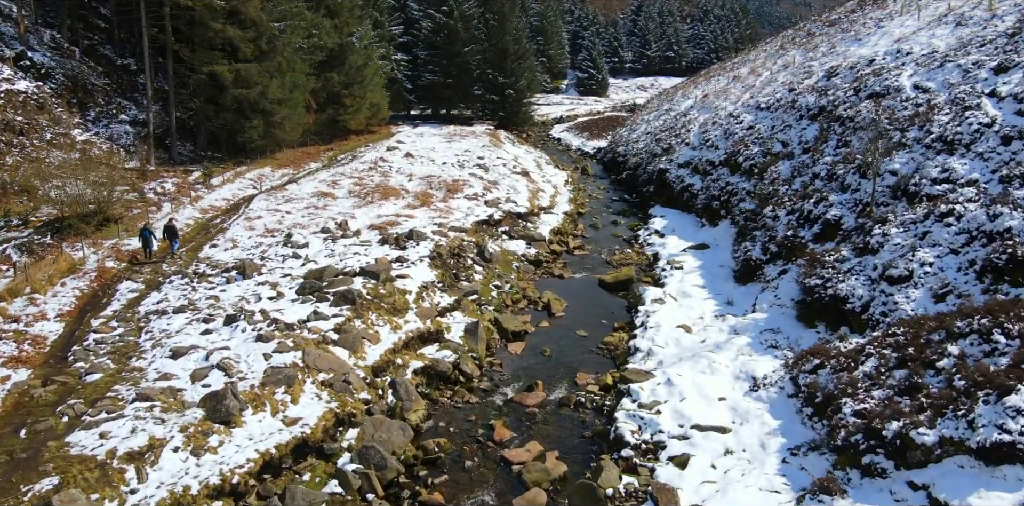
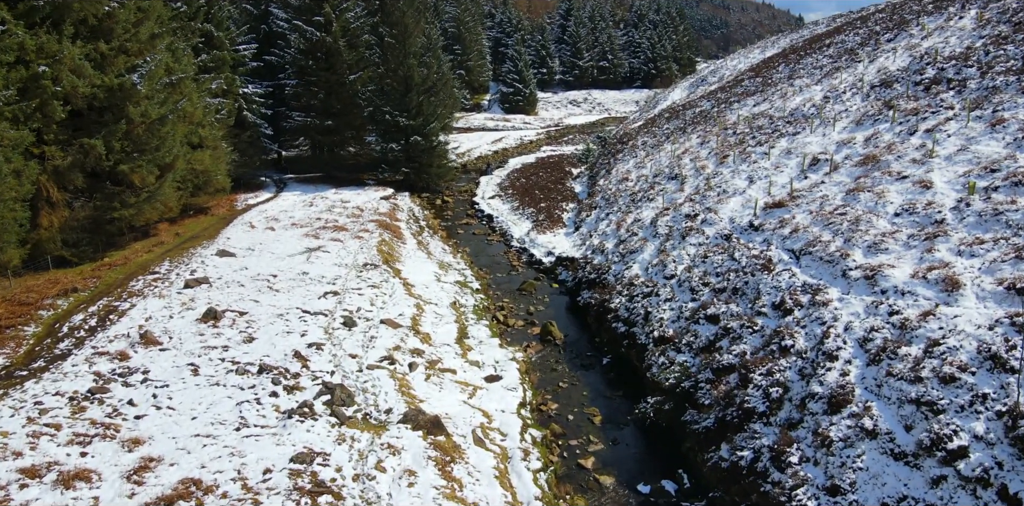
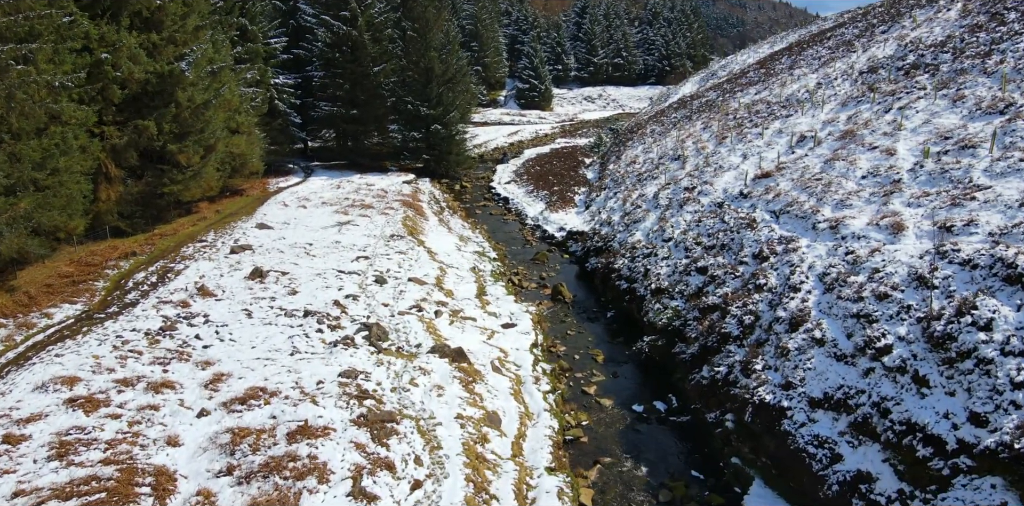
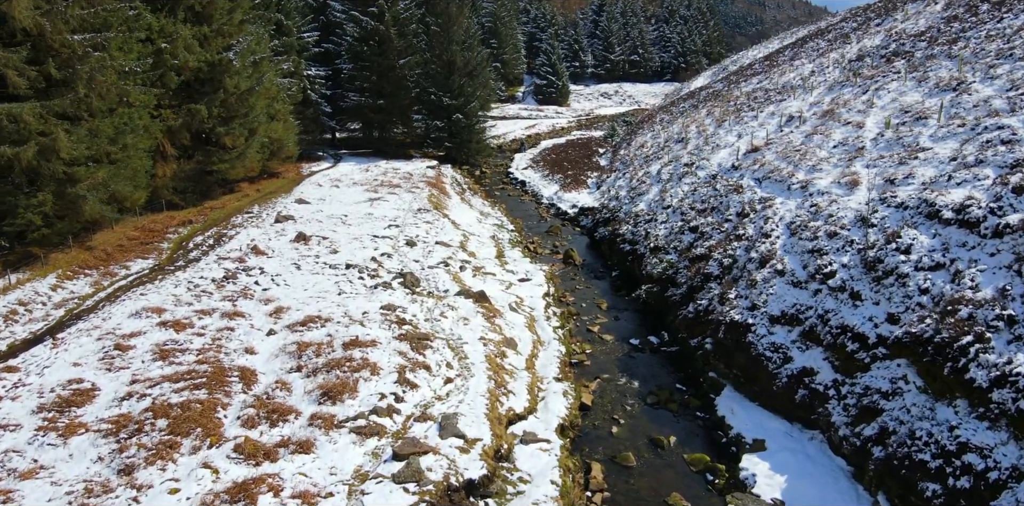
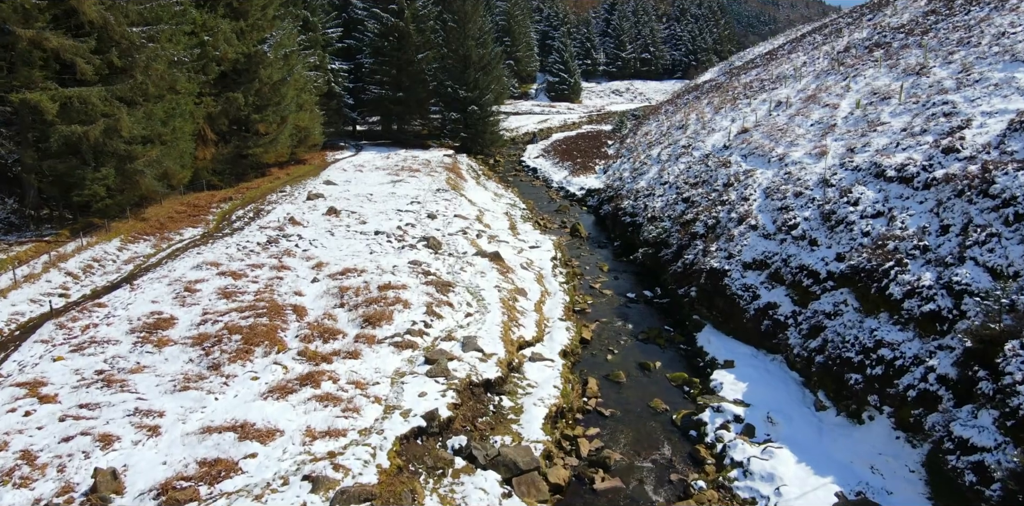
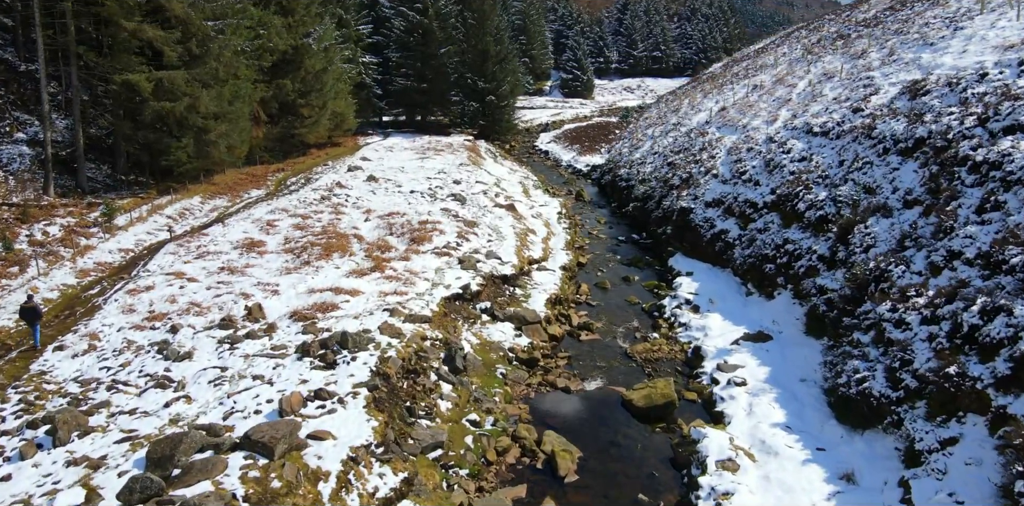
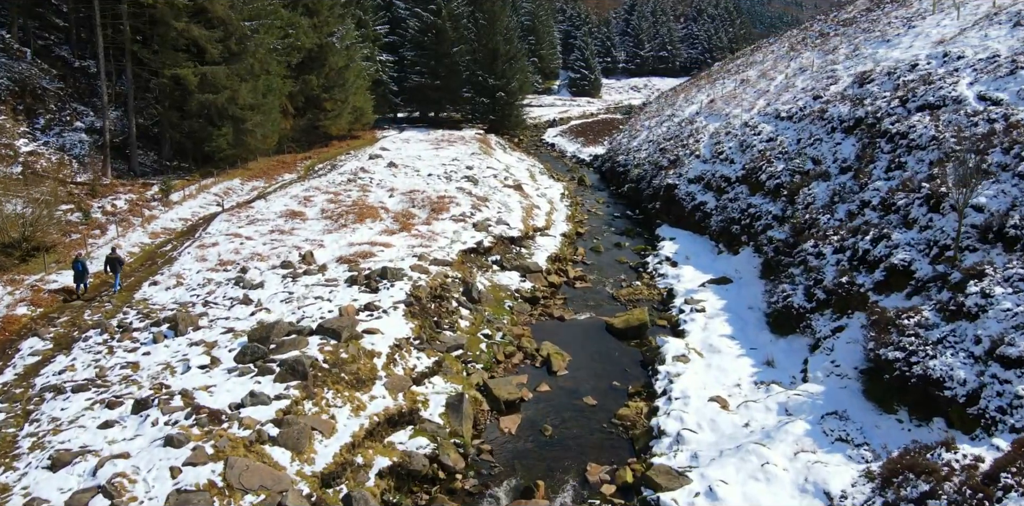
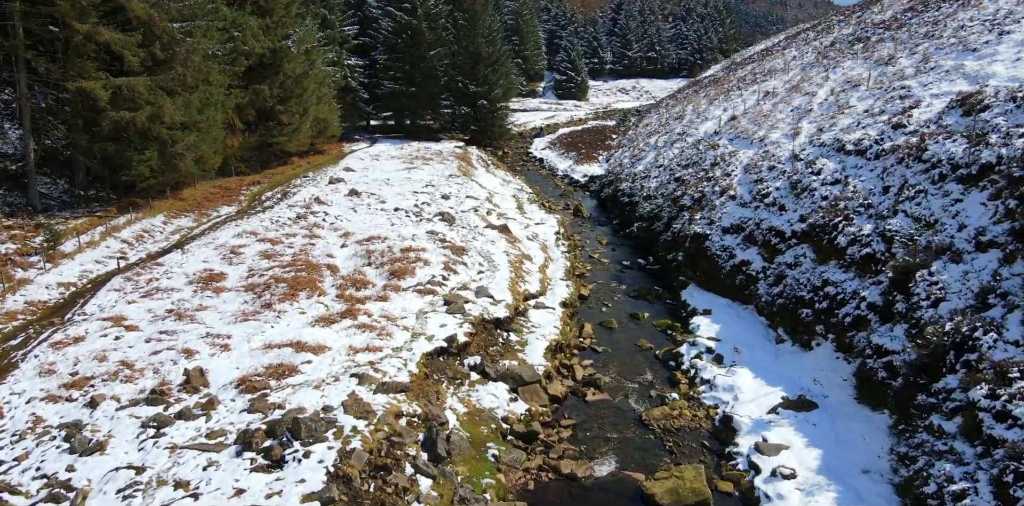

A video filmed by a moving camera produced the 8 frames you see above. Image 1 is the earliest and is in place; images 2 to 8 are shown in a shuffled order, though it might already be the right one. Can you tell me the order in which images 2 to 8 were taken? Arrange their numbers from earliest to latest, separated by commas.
7, 6, 8, 5, 4, 3, 2
